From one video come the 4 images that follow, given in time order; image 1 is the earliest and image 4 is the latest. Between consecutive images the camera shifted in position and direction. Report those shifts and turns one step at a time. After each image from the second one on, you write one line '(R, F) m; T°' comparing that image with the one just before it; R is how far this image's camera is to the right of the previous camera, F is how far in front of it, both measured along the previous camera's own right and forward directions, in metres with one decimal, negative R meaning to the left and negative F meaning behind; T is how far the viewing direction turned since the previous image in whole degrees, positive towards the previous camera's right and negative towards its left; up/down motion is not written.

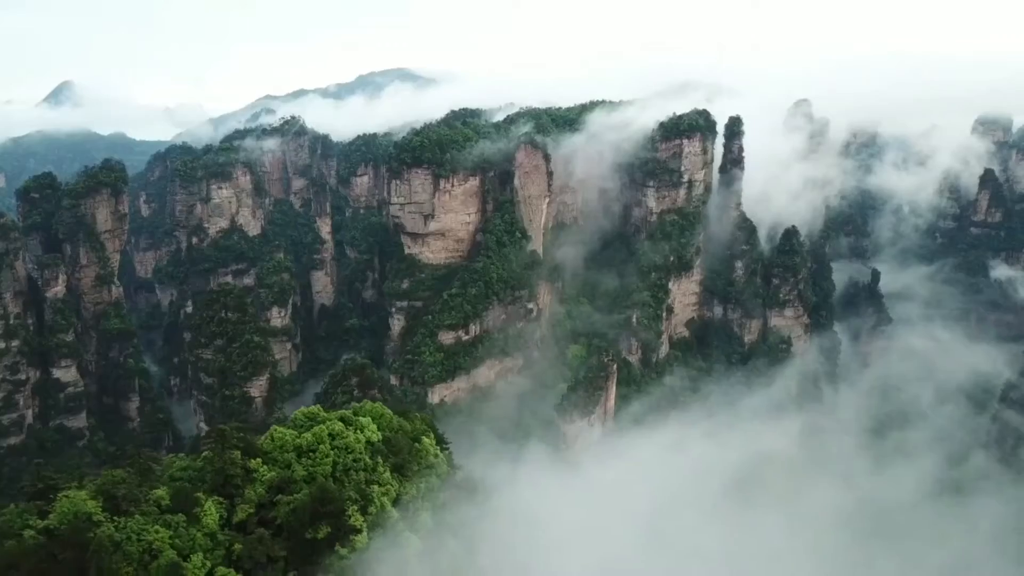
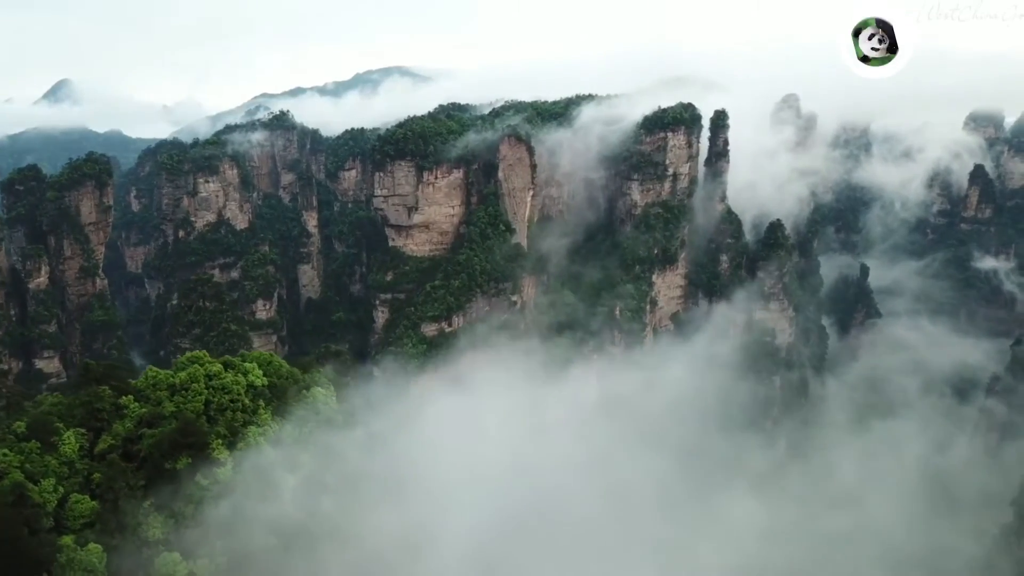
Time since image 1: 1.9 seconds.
(+1.3, -0.1) m; 0°
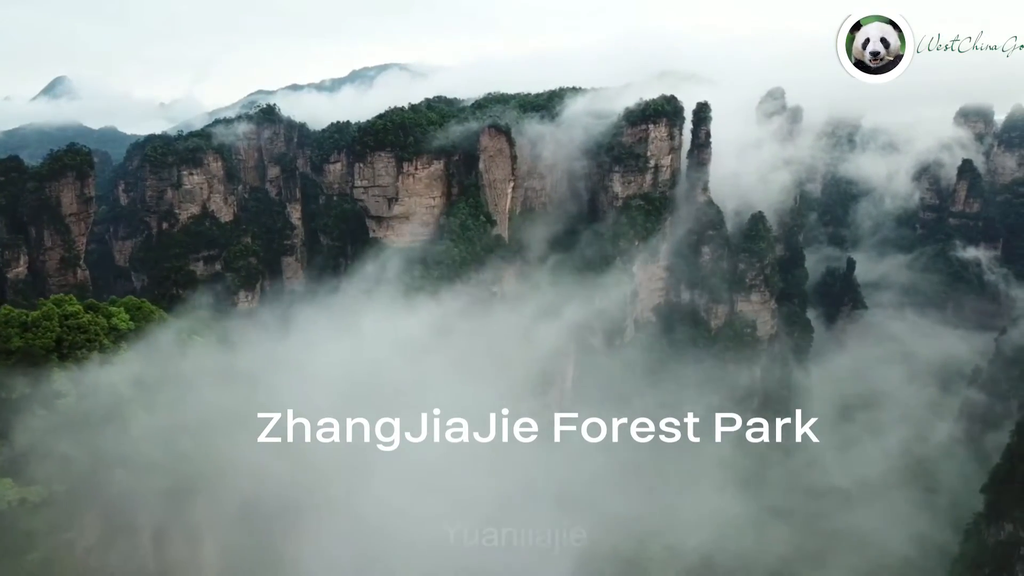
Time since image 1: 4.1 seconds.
(+1.6, -0.1) m; 0°
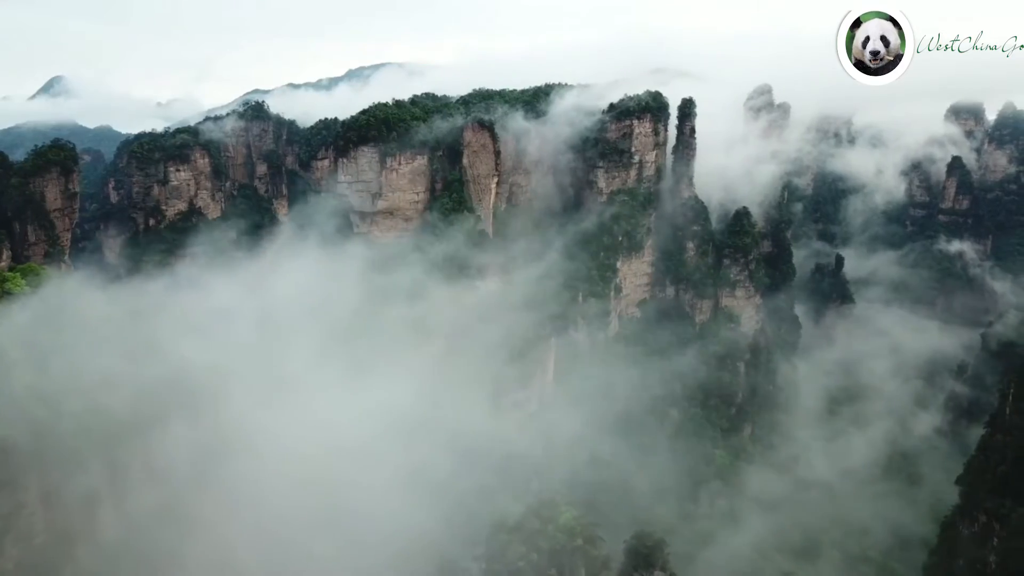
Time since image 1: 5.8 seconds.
(+1.3, -0.1) m; 0°
